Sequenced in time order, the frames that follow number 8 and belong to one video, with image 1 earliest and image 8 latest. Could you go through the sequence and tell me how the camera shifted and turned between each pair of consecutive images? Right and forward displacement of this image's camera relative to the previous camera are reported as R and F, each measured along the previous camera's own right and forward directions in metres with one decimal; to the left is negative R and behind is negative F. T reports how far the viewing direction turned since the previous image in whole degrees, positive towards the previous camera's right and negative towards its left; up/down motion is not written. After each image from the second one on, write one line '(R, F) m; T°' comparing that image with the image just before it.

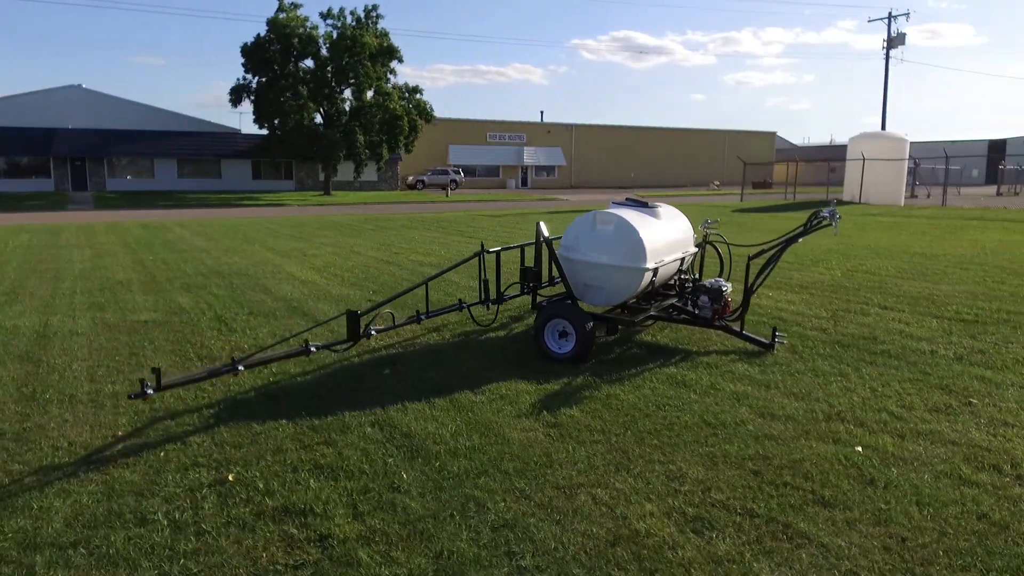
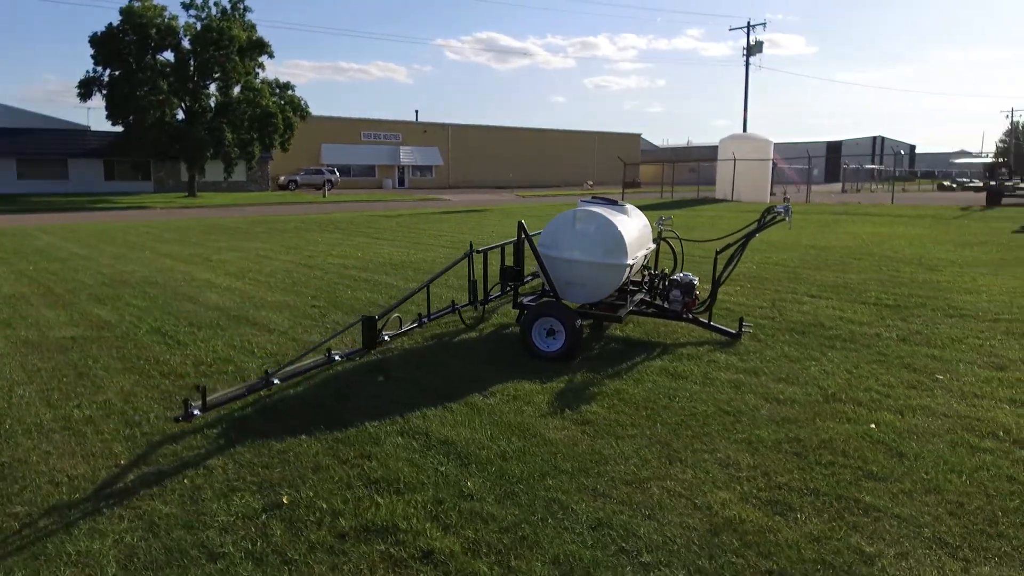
(-1.0, +0.2) m; +10°
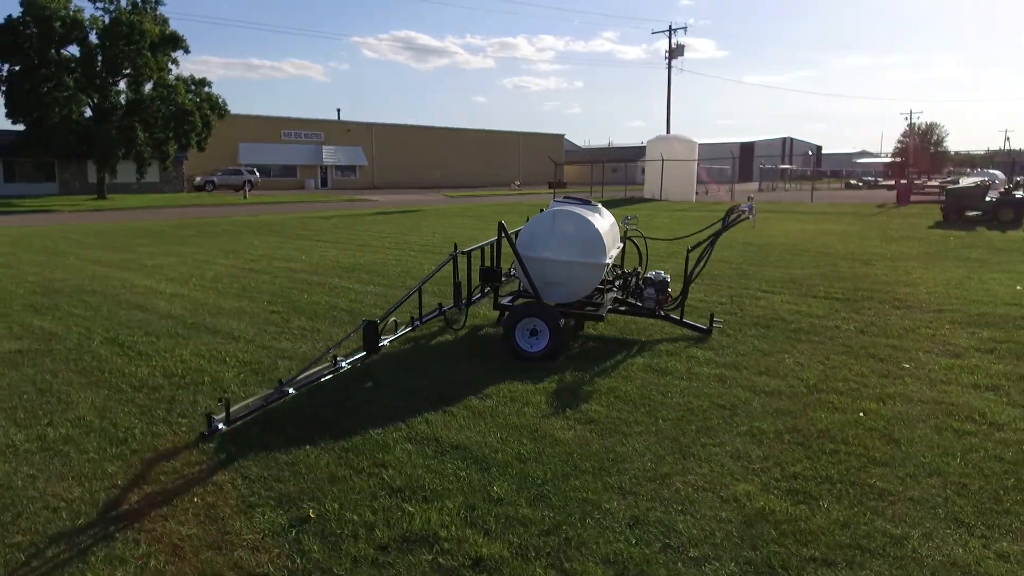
(-0.5, 0.0) m; +6°
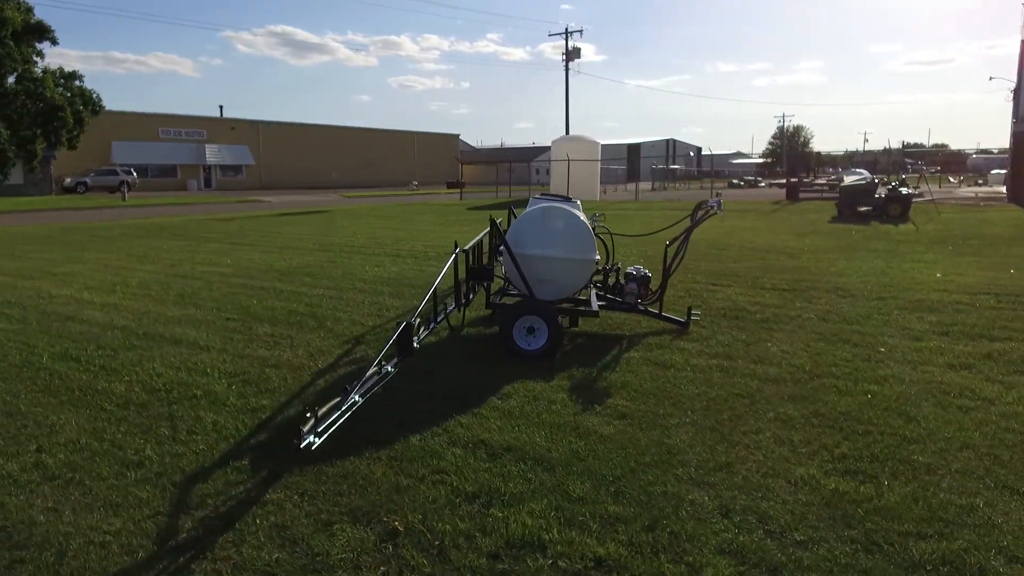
(-1.0, +0.2) m; +9°
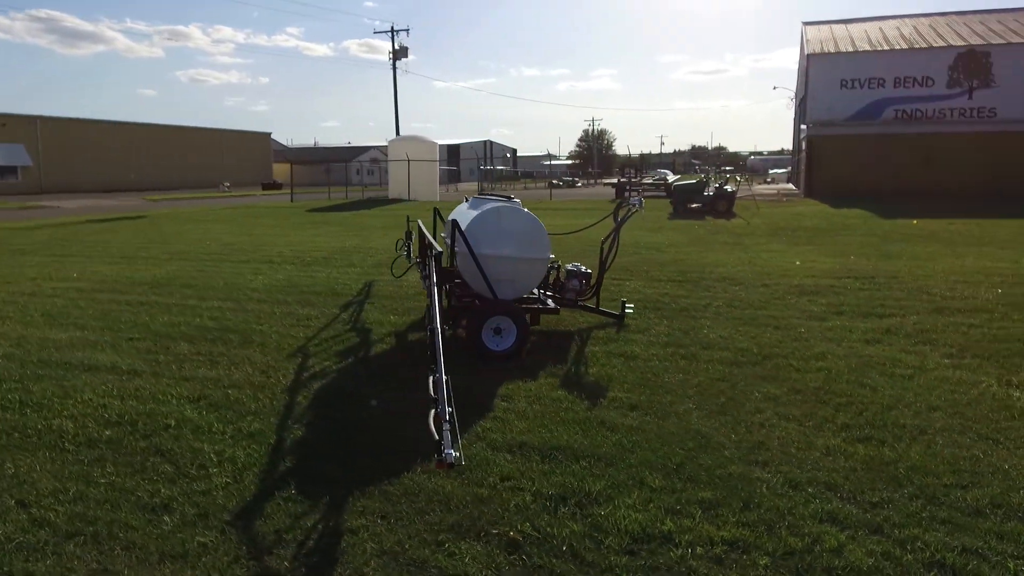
(-1.3, +0.2) m; +14°
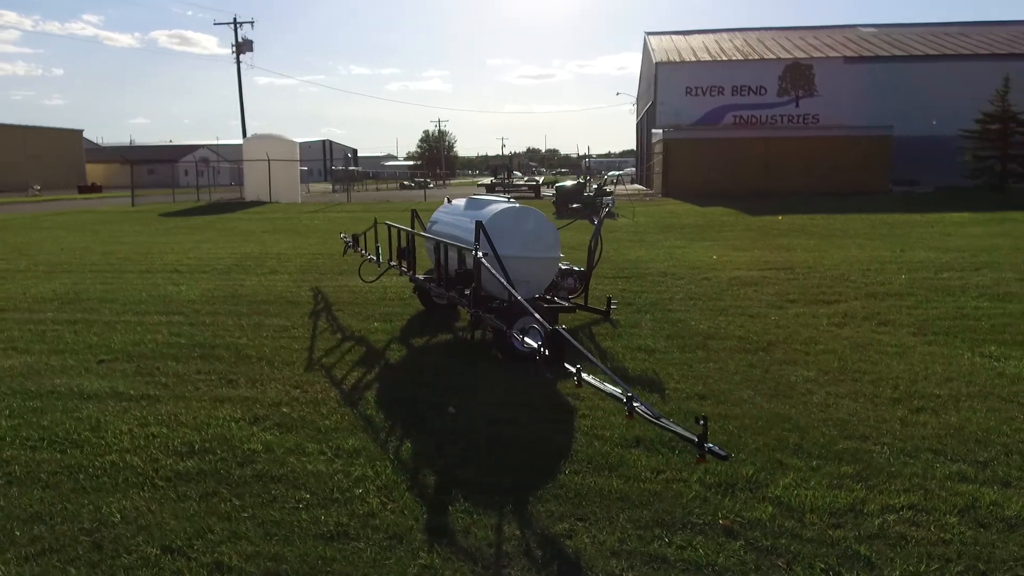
(-1.7, +0.2) m; +13°
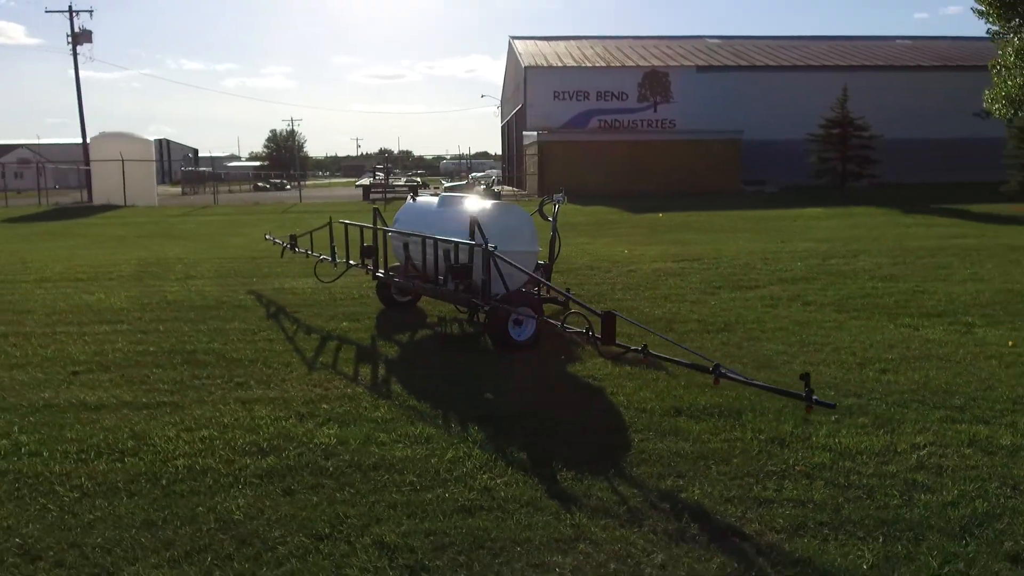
(-1.3, -0.2) m; +11°
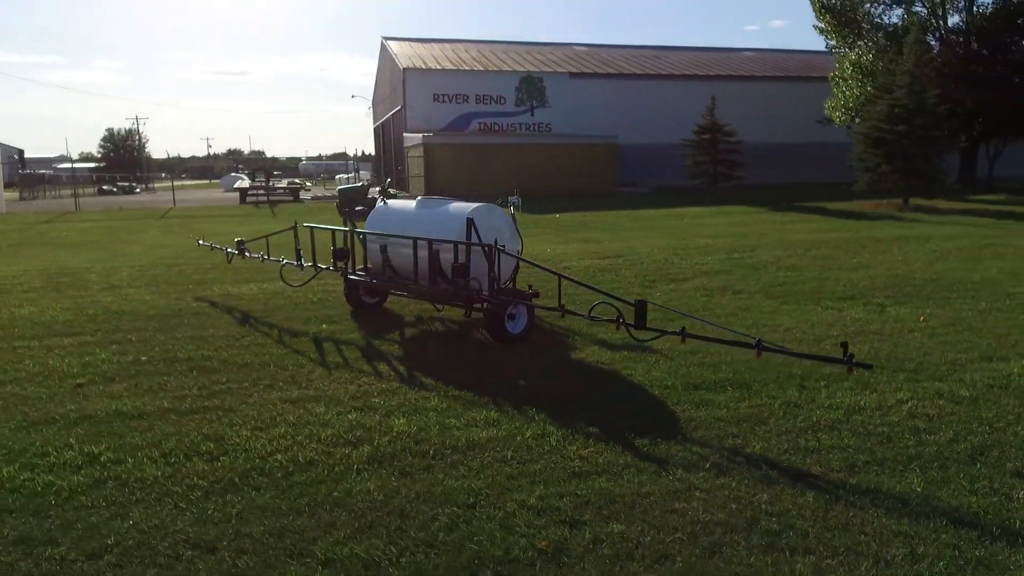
(-1.3, -0.3) m; +11°
